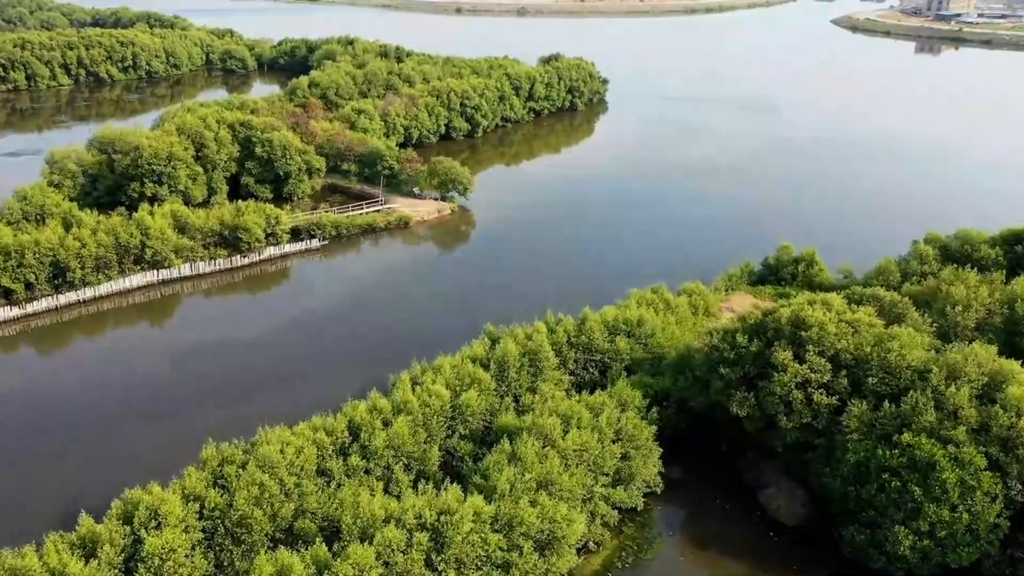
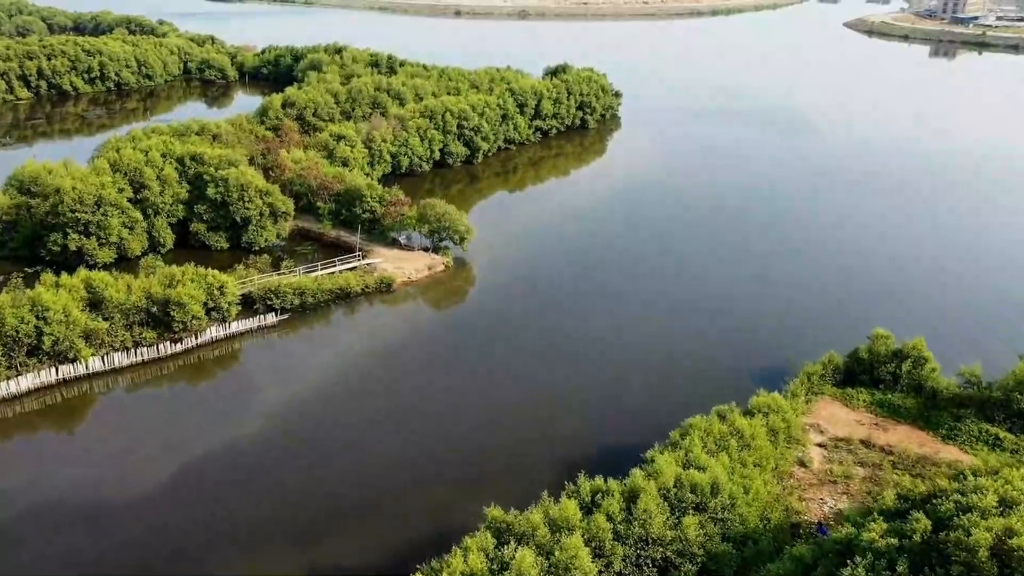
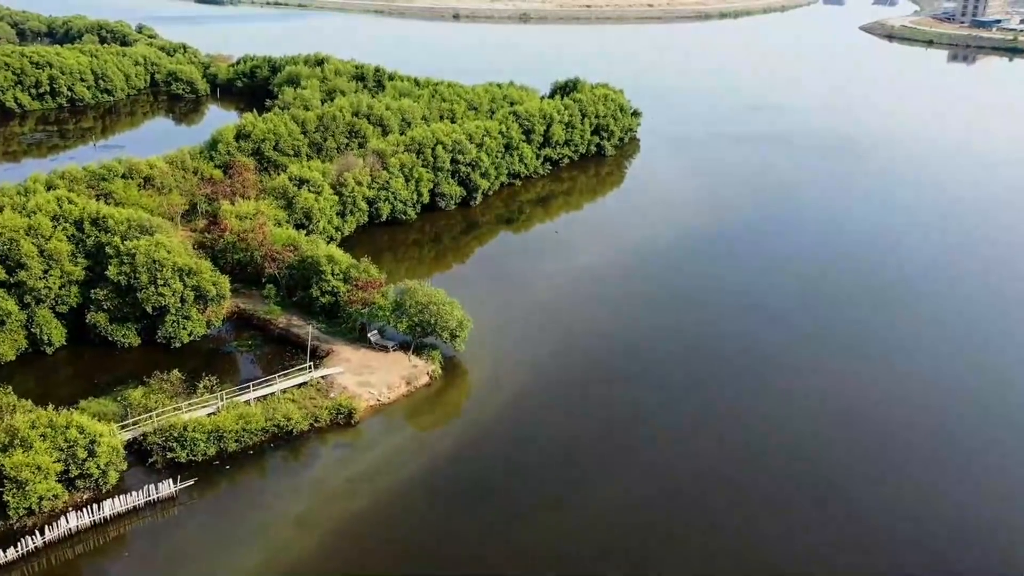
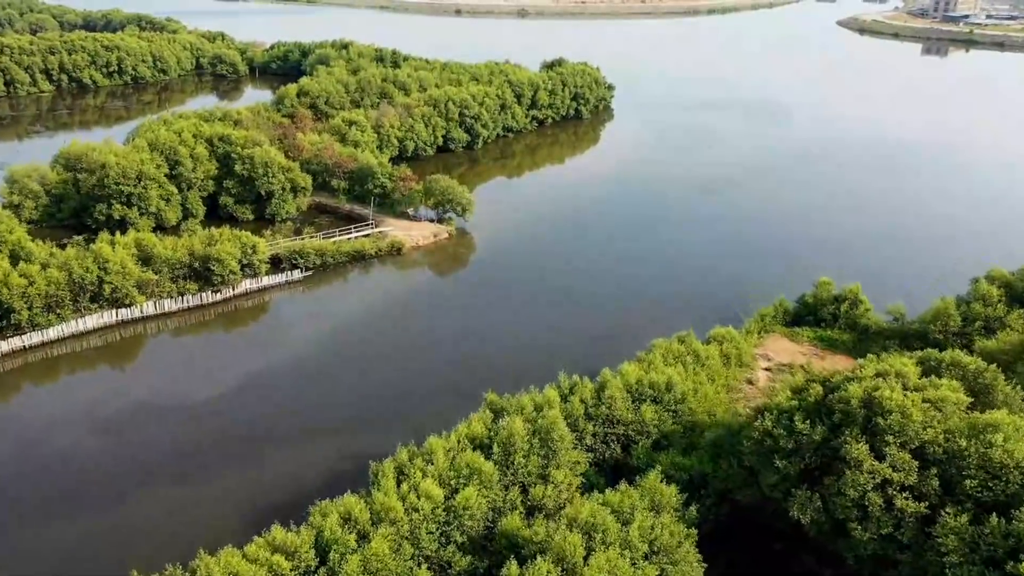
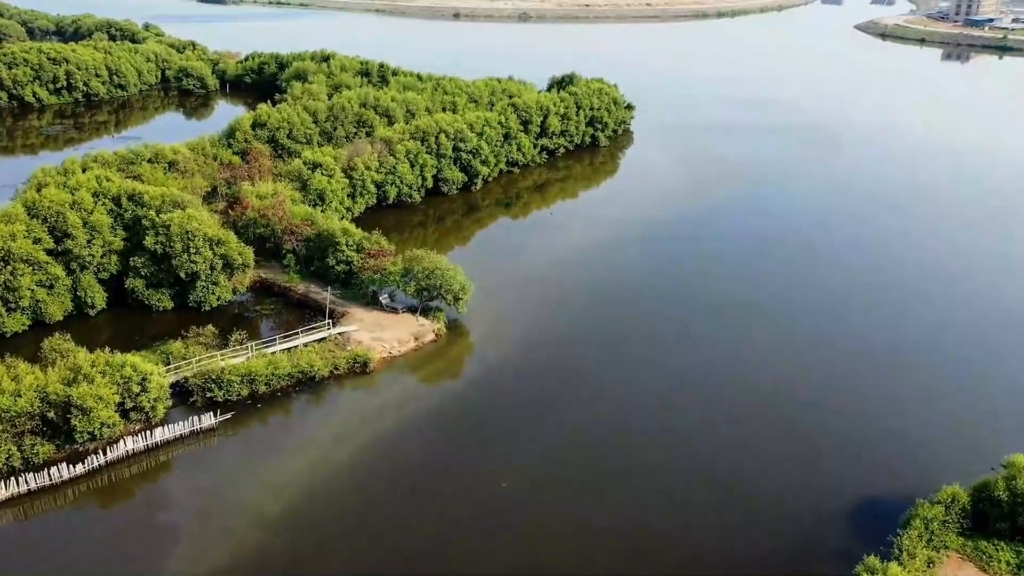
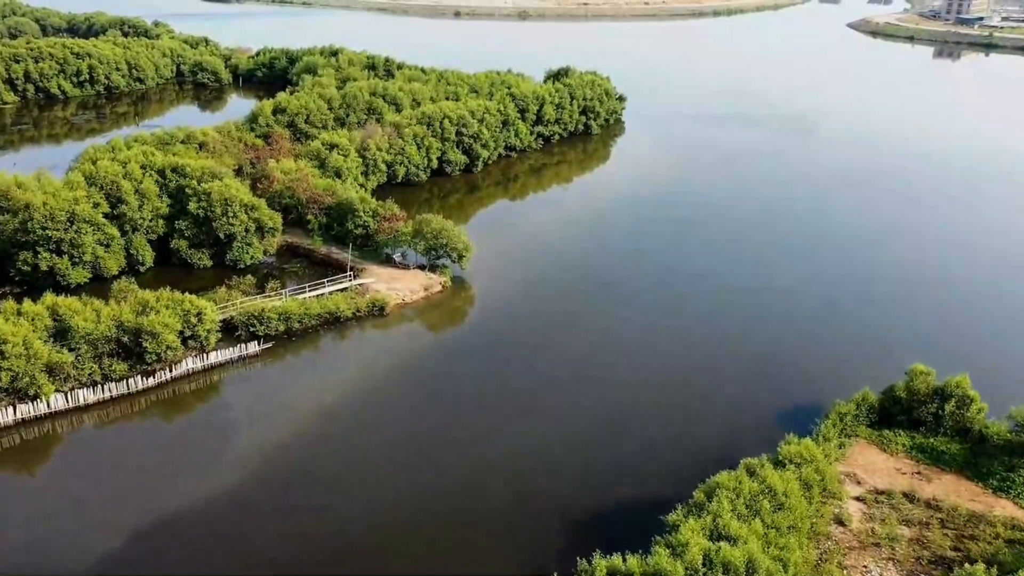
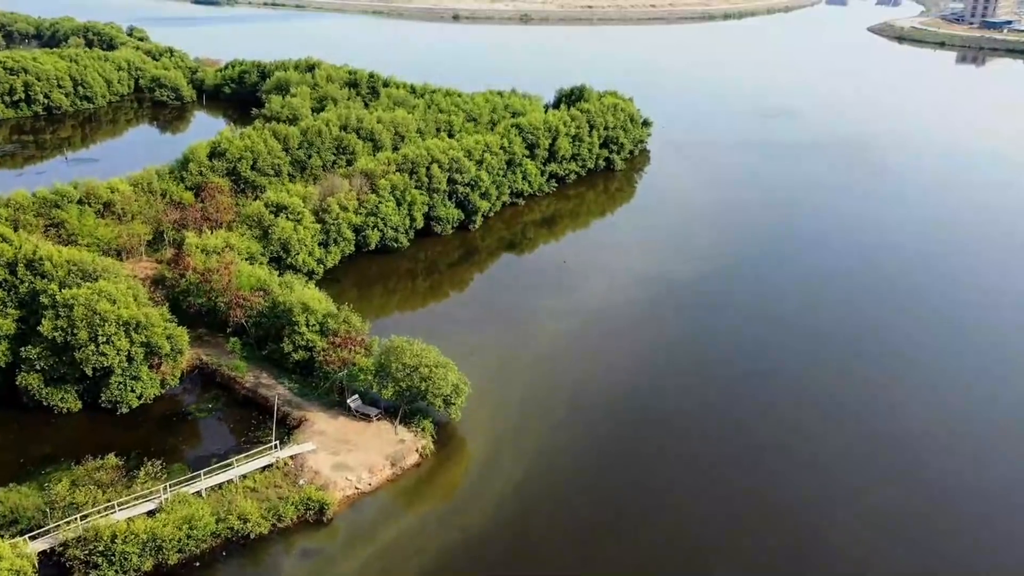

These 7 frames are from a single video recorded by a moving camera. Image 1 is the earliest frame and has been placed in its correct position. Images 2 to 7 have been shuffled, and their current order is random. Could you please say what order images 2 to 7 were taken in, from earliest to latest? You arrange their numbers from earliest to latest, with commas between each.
4, 2, 6, 5, 3, 7
